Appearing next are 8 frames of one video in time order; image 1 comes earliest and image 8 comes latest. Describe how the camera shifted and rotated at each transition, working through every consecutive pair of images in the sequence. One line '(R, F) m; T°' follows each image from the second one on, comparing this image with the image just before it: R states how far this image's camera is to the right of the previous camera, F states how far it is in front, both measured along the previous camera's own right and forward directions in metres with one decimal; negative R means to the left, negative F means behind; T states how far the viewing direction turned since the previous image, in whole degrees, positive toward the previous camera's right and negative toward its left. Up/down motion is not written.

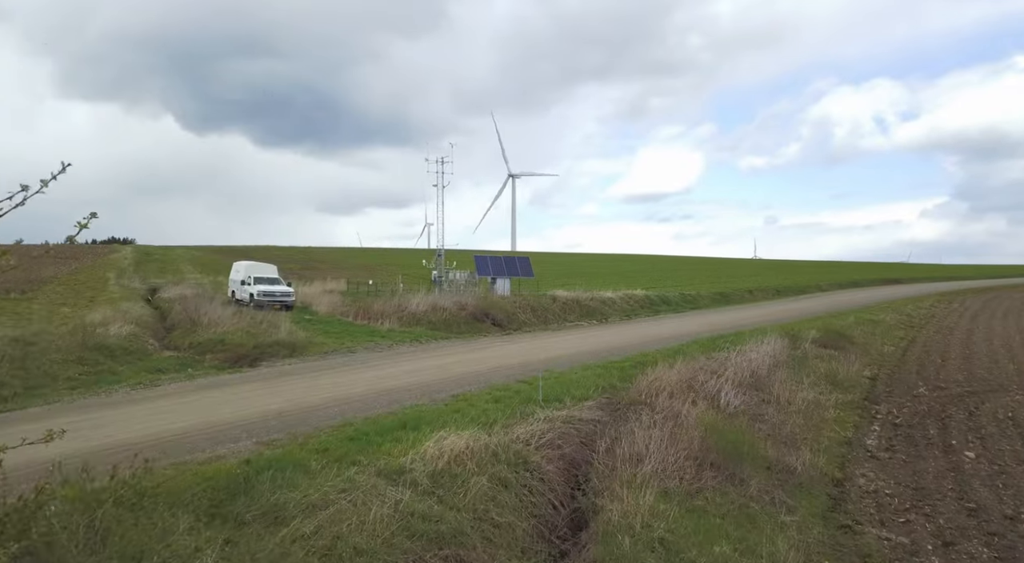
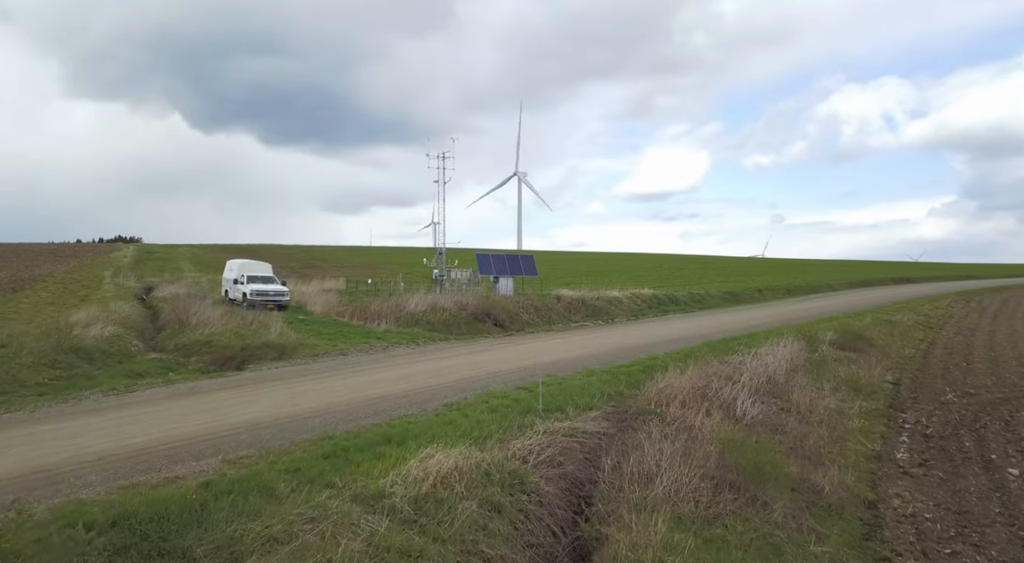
(+0.1, +0.8) m; -1°
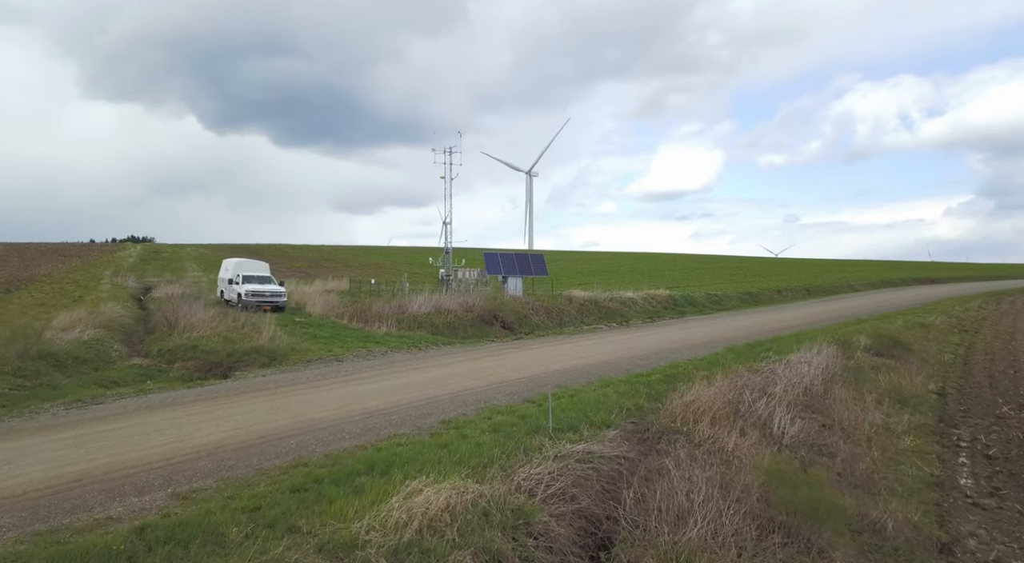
(+0.1, +1.2) m; -1°
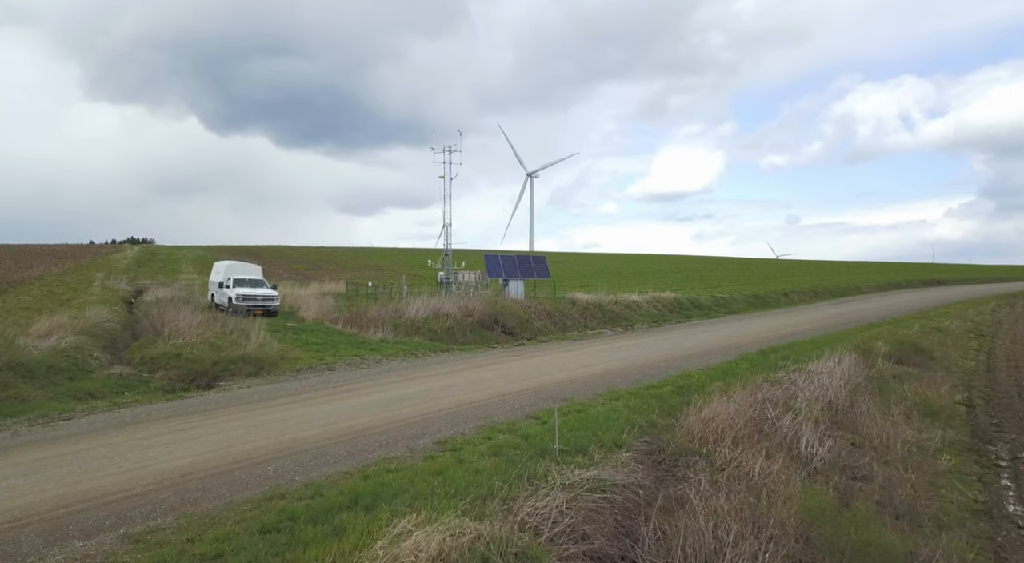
(0.0, +0.8) m; 0°
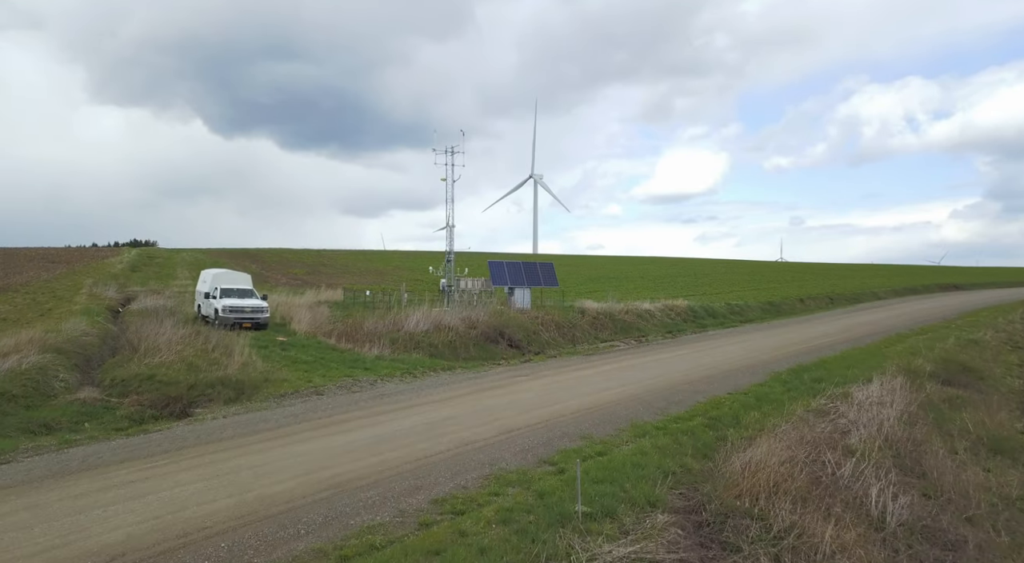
(-0.1, +1.3) m; 0°
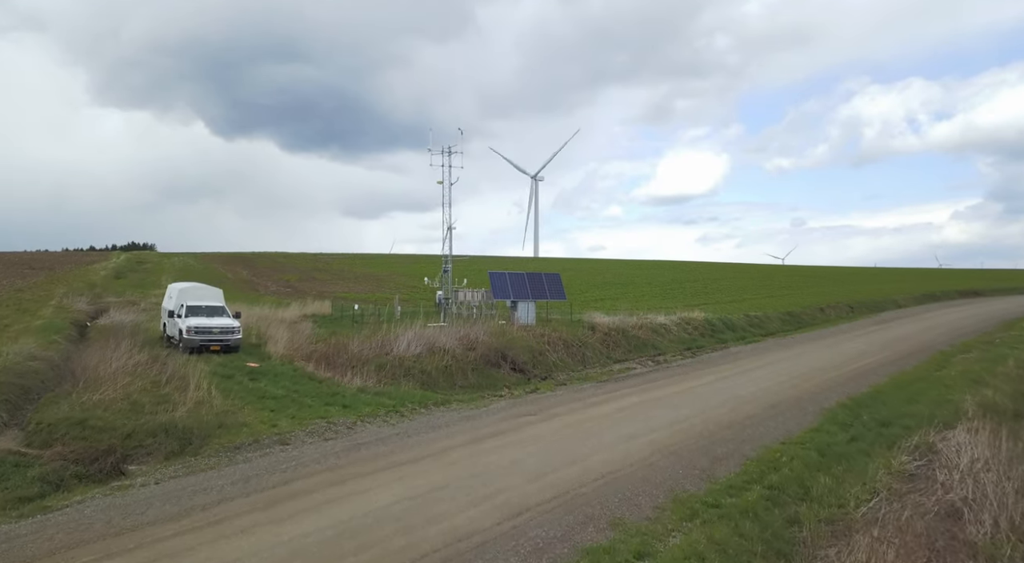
(-0.1, +2.1) m; 0°
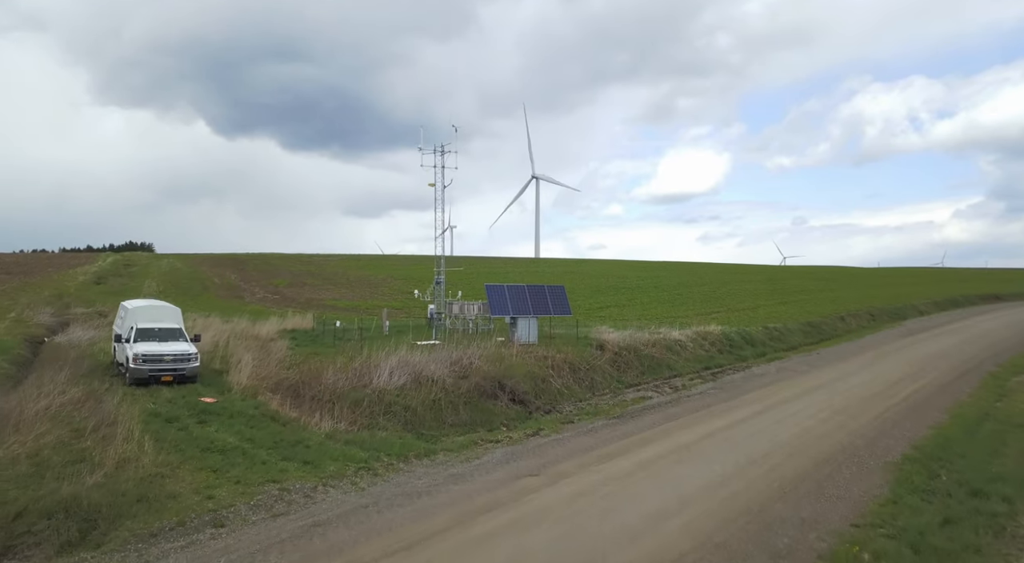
(+0.1, +2.2) m; 0°
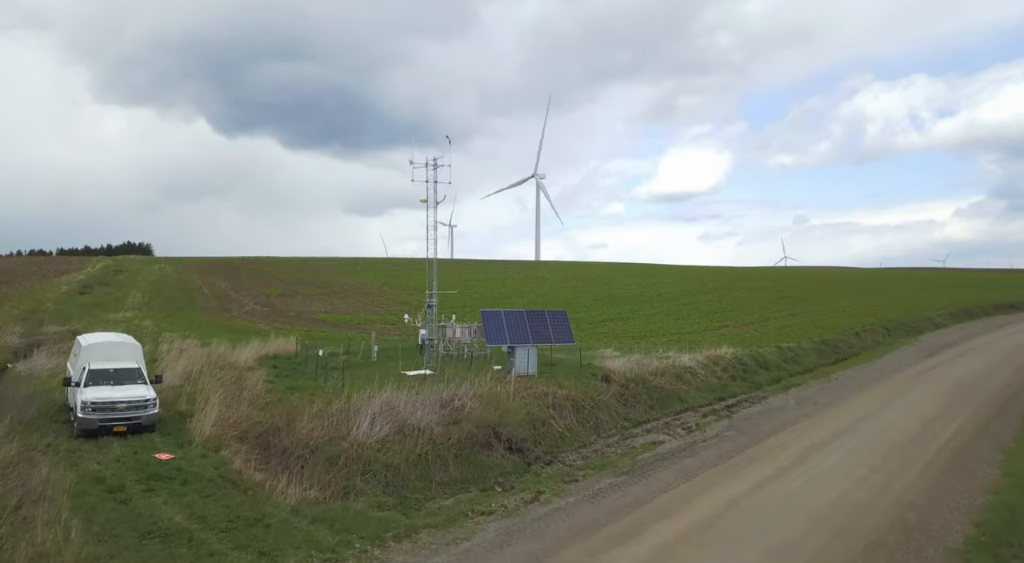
(+0.1, +1.5) m; 0°
